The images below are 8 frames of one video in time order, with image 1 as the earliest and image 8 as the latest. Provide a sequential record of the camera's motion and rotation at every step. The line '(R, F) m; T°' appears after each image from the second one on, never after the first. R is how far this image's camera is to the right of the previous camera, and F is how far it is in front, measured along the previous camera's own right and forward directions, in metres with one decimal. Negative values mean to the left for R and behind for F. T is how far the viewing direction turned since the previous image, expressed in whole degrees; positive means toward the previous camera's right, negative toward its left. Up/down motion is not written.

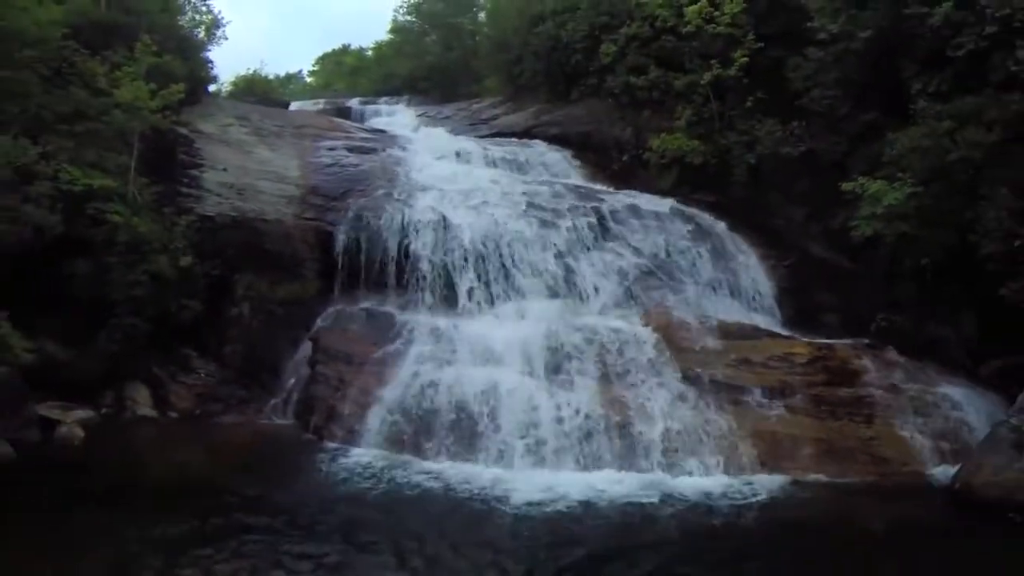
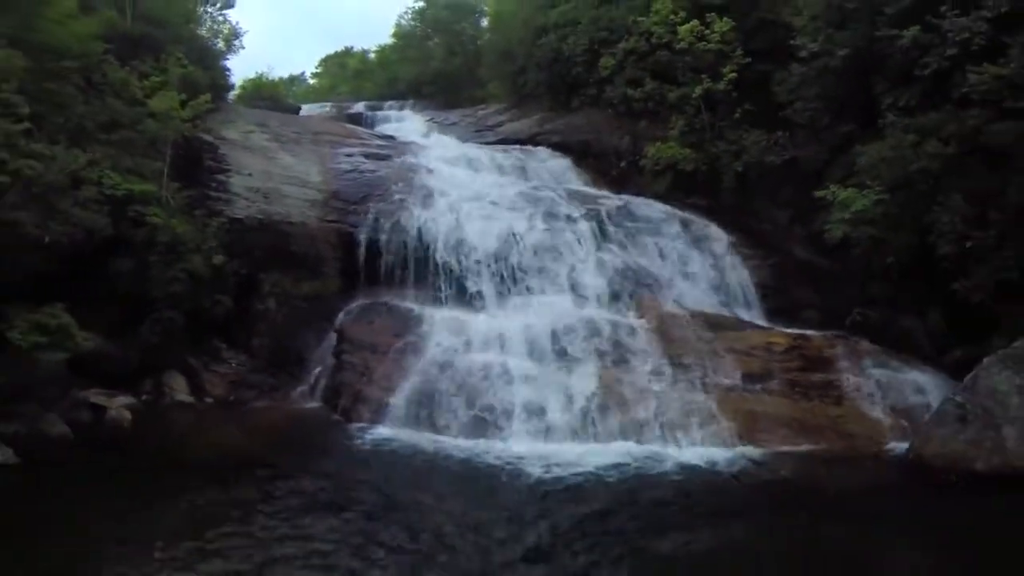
(-0.1, -1.2) m; 0°
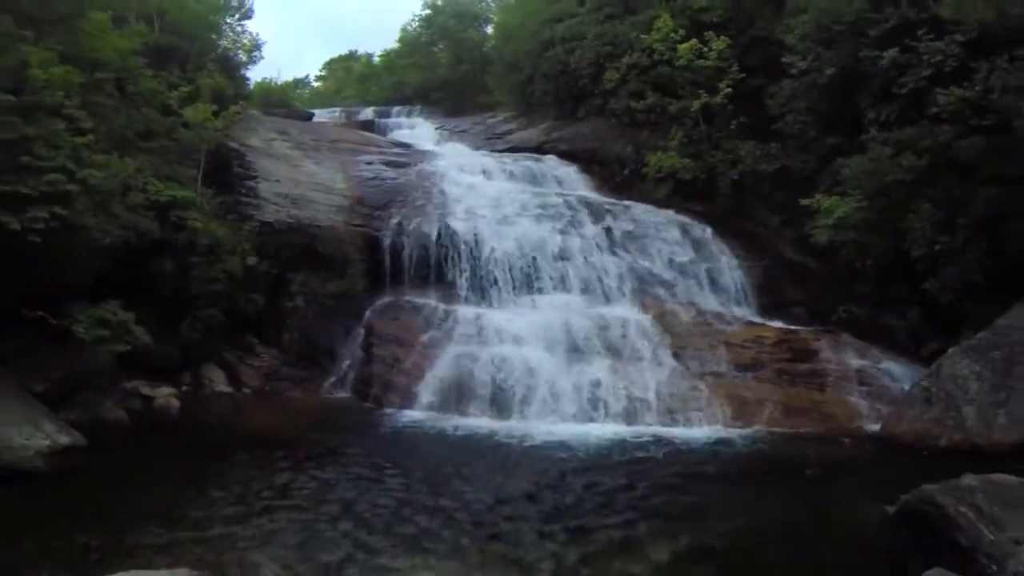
(-0.3, -1.2) m; 0°
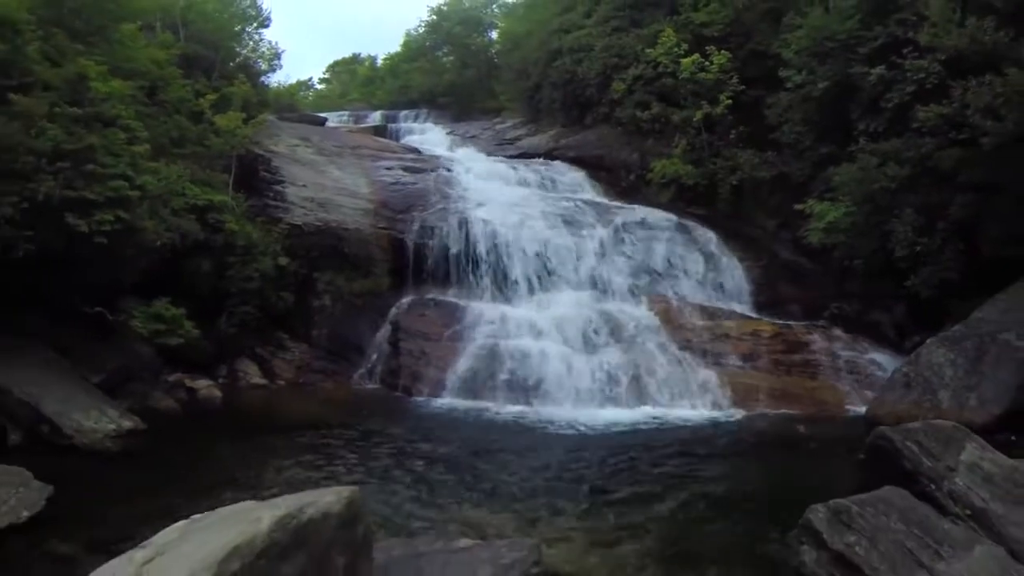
(-0.3, -1.2) m; 0°
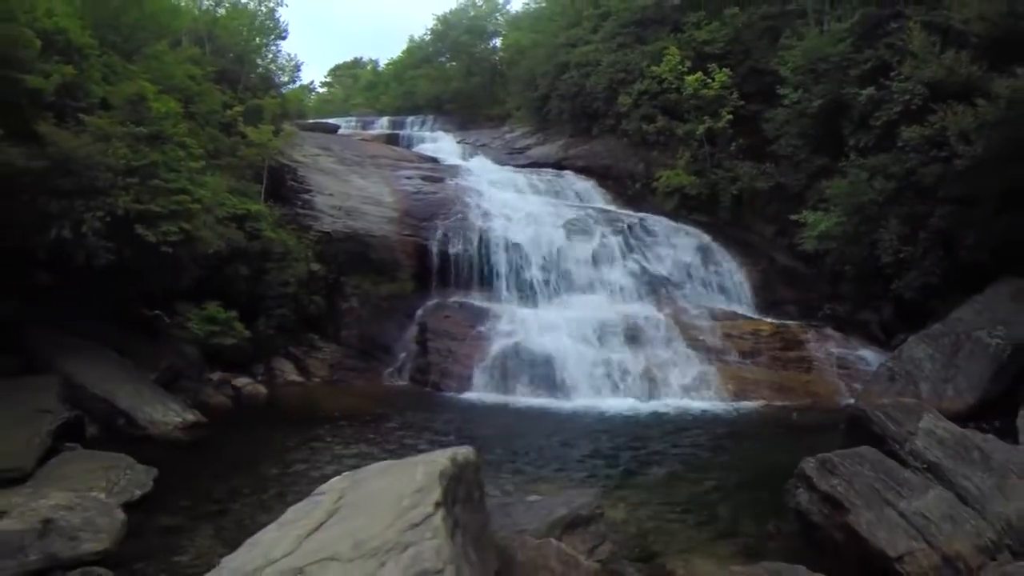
(-0.5, -1.3) m; 0°
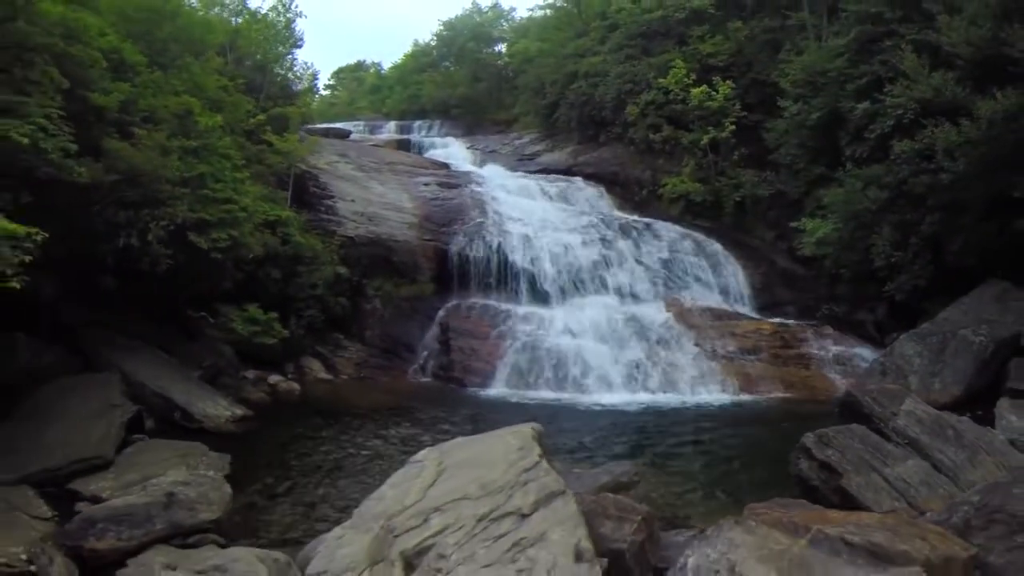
(-0.4, -1.1) m; 0°
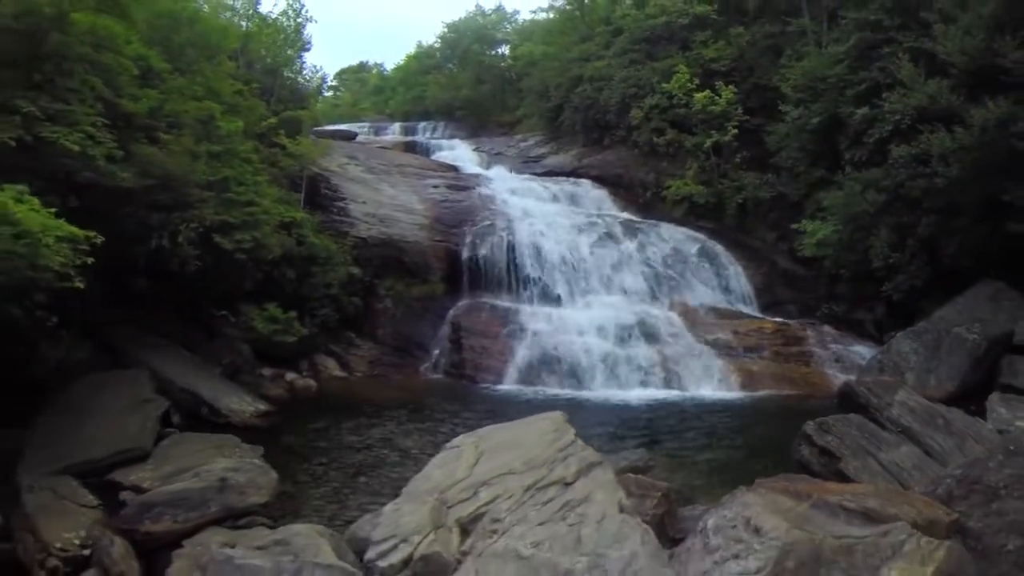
(-0.2, -0.6) m; 0°
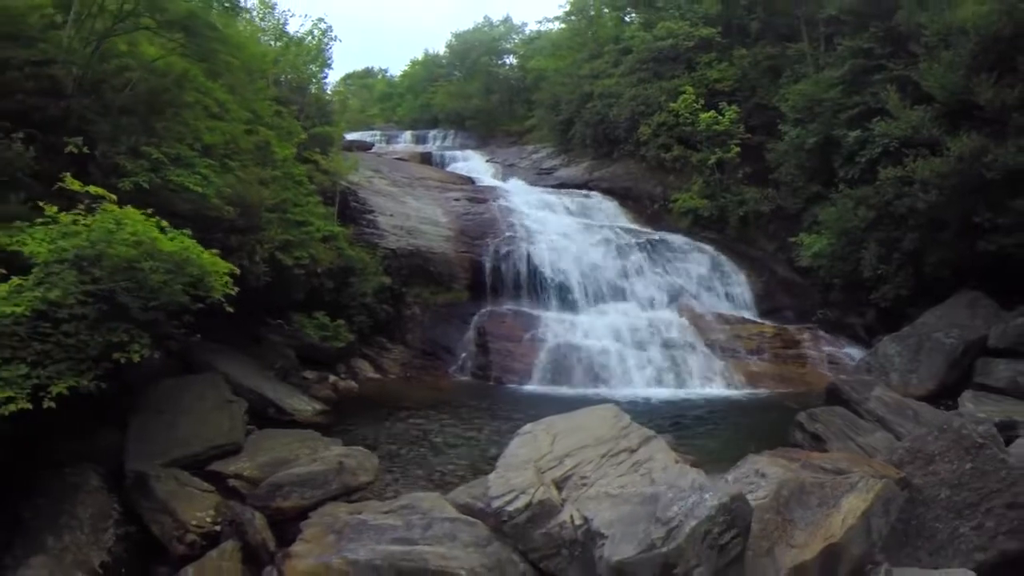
(-0.5, -1.7) m; 0°
